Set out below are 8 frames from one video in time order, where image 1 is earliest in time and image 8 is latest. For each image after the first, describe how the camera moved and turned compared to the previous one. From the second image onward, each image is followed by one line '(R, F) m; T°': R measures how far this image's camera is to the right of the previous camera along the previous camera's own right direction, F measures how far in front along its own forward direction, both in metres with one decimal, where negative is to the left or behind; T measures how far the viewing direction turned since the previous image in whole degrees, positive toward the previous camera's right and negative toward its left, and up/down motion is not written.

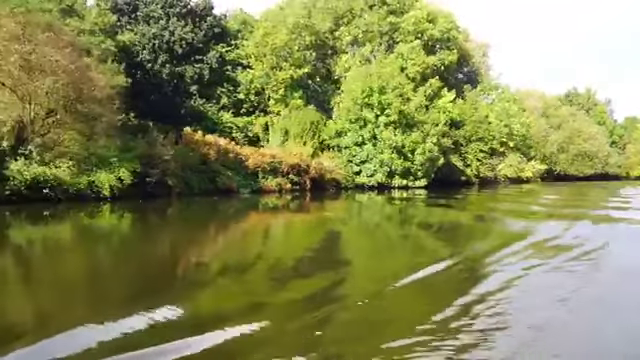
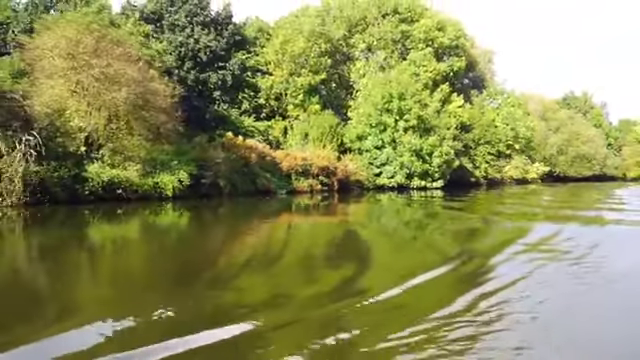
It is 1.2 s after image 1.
(-2.7, -2.7) m; +1°
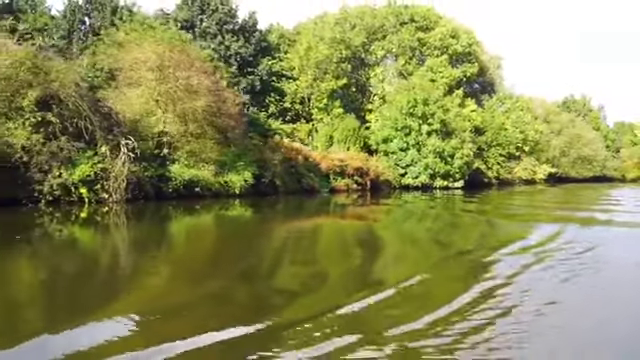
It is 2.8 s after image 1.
(-3.5, -3.5) m; +1°
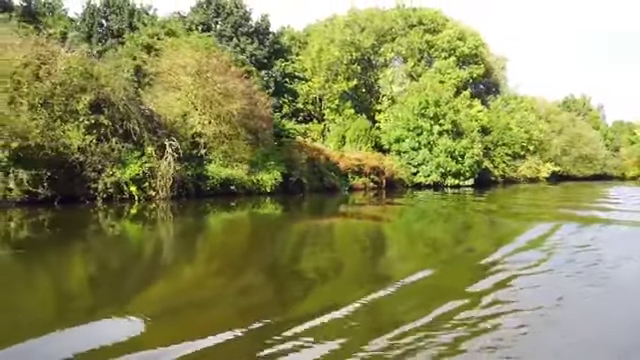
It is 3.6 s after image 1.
(-1.8, -1.9) m; 0°
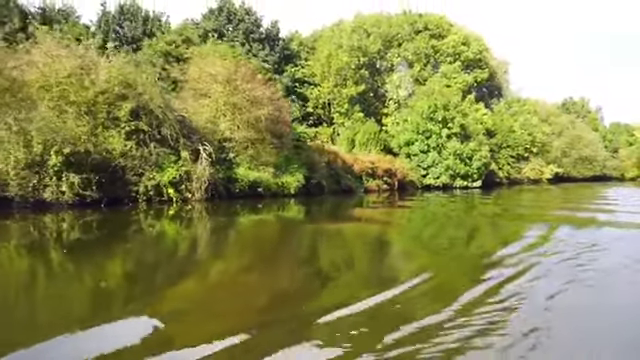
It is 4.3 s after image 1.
(-1.6, -1.6) m; 0°
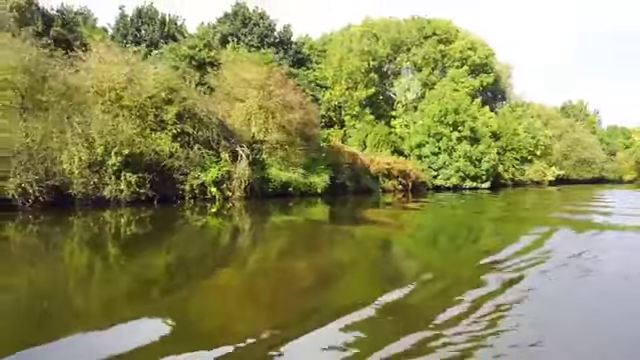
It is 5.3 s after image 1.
(-2.1, -2.0) m; +1°
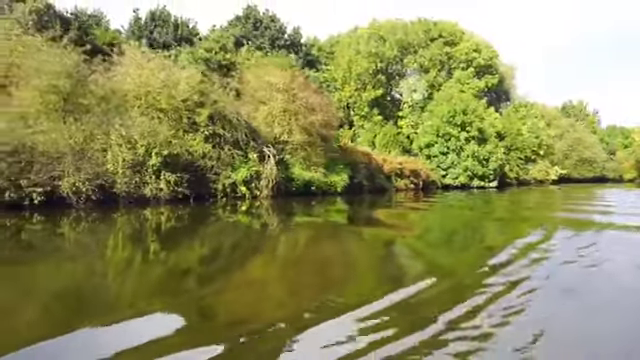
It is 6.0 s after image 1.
(-1.6, -1.6) m; 0°
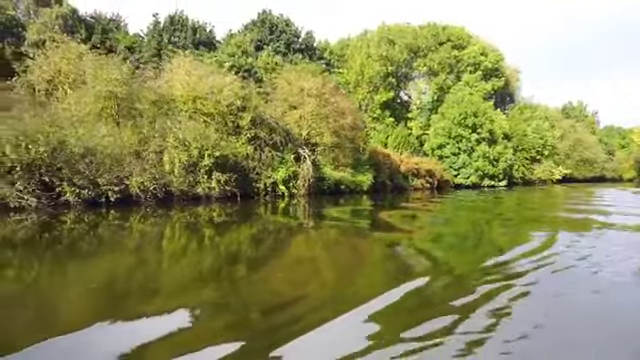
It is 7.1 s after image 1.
(-2.4, -2.4) m; 0°
